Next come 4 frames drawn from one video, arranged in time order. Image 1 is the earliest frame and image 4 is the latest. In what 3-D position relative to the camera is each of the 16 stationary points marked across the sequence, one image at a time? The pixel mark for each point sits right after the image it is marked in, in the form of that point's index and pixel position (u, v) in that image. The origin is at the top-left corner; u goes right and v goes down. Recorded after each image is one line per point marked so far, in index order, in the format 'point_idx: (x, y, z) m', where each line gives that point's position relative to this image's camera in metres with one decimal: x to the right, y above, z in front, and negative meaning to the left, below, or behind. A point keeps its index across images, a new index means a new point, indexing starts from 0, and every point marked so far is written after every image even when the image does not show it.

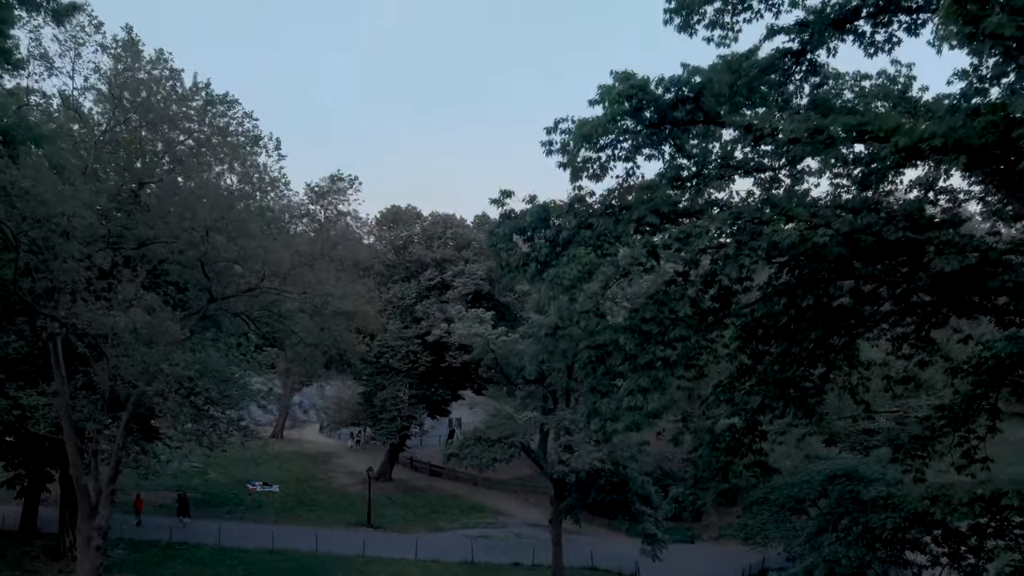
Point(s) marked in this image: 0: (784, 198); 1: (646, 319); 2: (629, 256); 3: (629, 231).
0: (+2.1, +0.6, +8.3) m
1: (+1.1, -0.2, +8.6) m
2: (+0.9, +0.2, +8.5) m
3: (+0.9, +0.5, +8.6) m
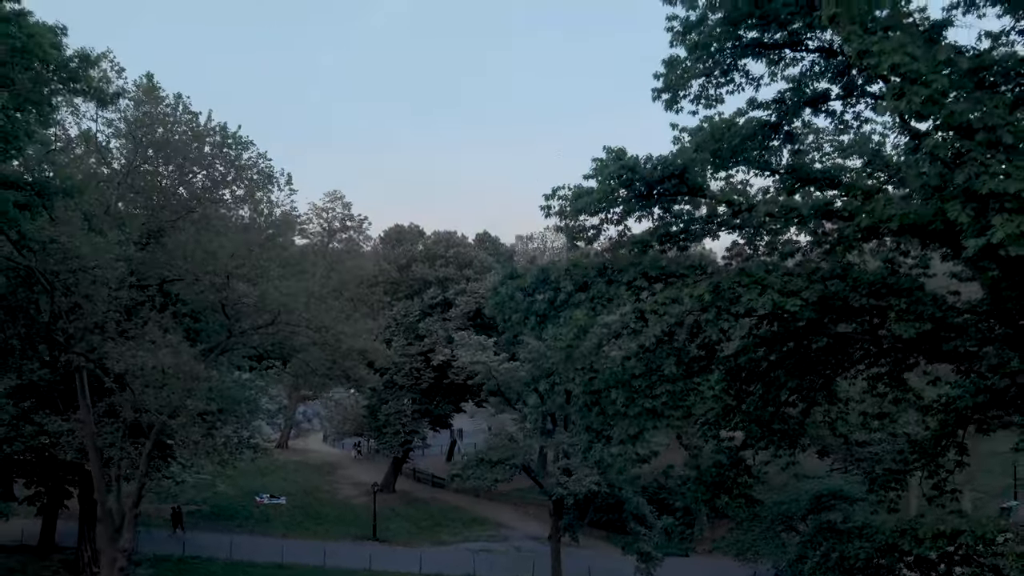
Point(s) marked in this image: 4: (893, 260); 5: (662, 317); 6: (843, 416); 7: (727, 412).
0: (+2.1, +0.1, +9.1) m
1: (+1.1, -0.8, +9.5) m
2: (+1.0, -0.3, +9.4) m
3: (+1.0, 0.0, +9.5) m
4: (+3.2, +0.1, +8.9) m
5: (+1.3, -0.2, +9.1) m
6: (+4.0, -1.6, +13.0) m
7: (+2.4, -1.3, +11.7) m
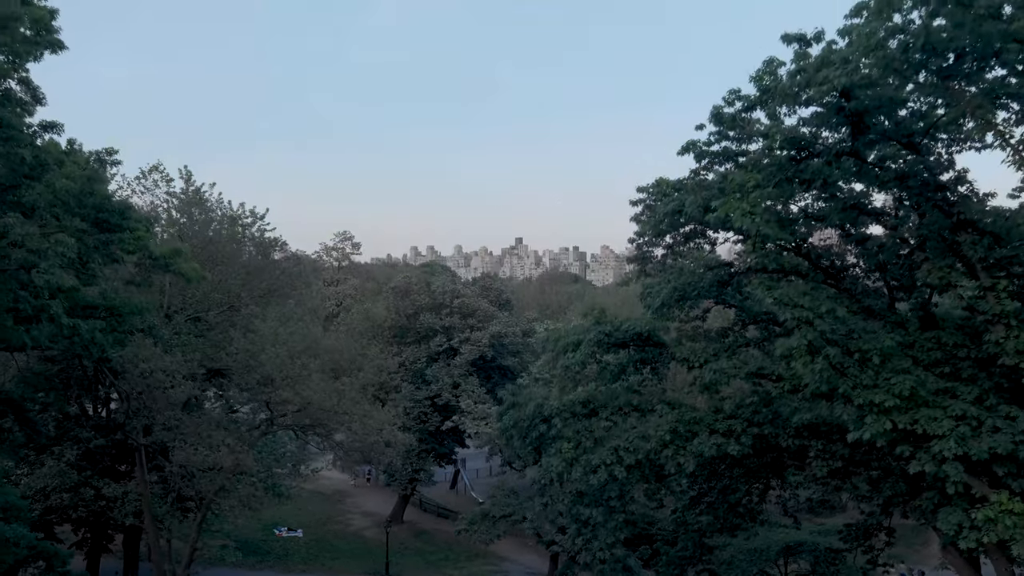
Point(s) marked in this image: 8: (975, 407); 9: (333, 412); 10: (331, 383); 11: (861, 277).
0: (+2.1, -1.4, +11.5) m
1: (+1.1, -2.2, +11.9) m
2: (+1.0, -1.8, +11.8) m
3: (+1.0, -1.5, +11.9) m
4: (+3.2, -1.4, +11.3) m
5: (+1.3, -1.7, +11.5) m
6: (+4.0, -3.1, +15.4) m
7: (+2.4, -2.8, +14.1) m
8: (+3.8, -1.0, +8.7) m
9: (-2.8, -2.0, +17.0) m
10: (-2.9, -1.5, +17.0) m
11: (+3.7, +0.1, +11.4) m
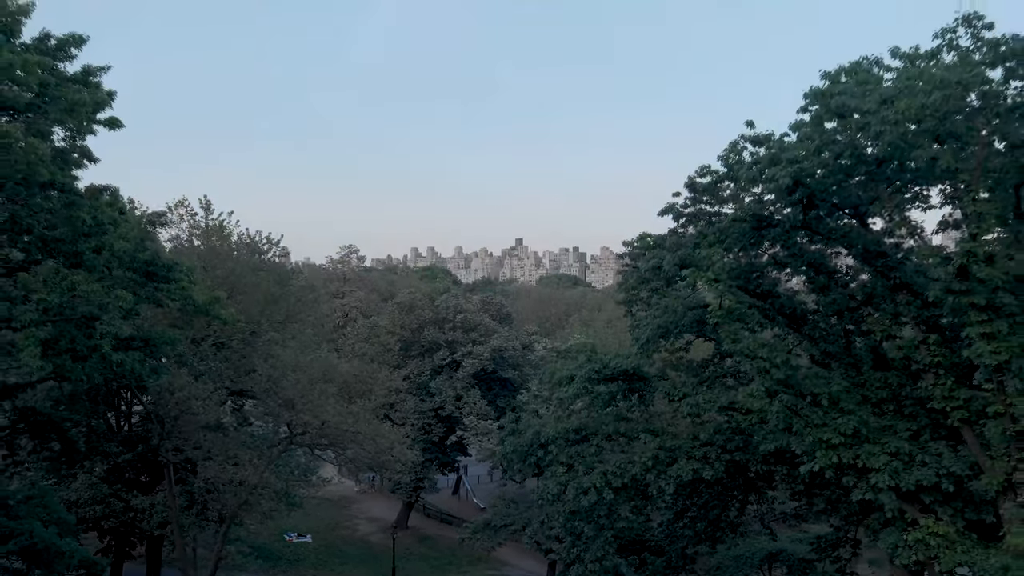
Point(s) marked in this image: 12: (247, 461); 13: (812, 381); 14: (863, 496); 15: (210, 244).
0: (+2.1, -1.9, +13.0) m
1: (+1.1, -2.8, +13.3) m
2: (+1.0, -2.3, +13.2) m
3: (+1.0, -2.0, +13.3) m
4: (+3.2, -1.9, +12.7) m
5: (+1.3, -2.2, +13.0) m
6: (+4.0, -3.6, +16.9) m
7: (+2.4, -3.3, +15.6) m
8: (+3.8, -1.5, +10.2) m
9: (-2.8, -2.5, +18.5) m
10: (-2.9, -2.0, +18.4) m
11: (+3.7, -0.4, +12.8) m
12: (-4.4, -2.9, +17.7) m
13: (+3.1, -1.0, +11.0) m
14: (+3.3, -2.0, +10.2) m
15: (-5.5, +0.8, +19.5) m
